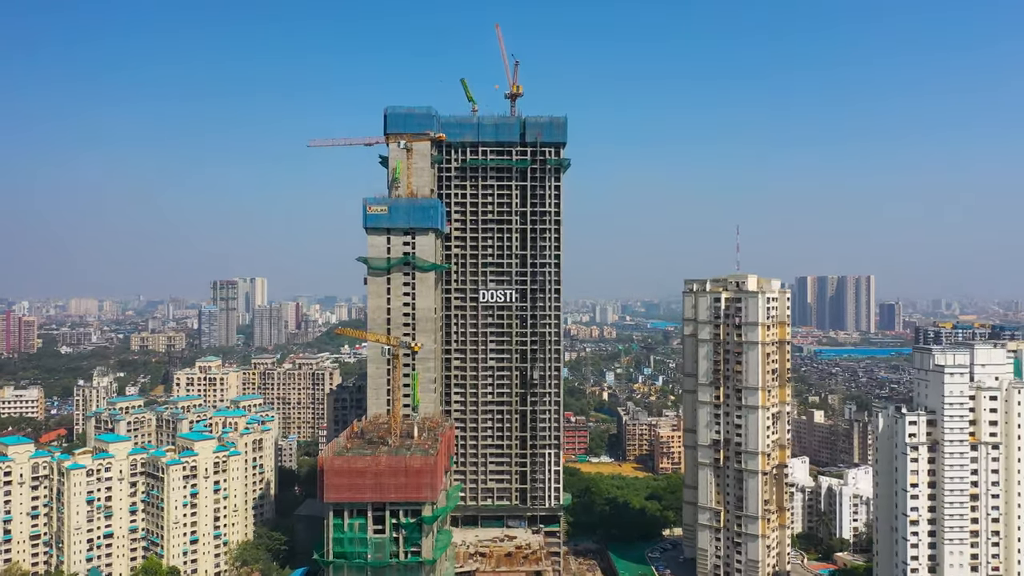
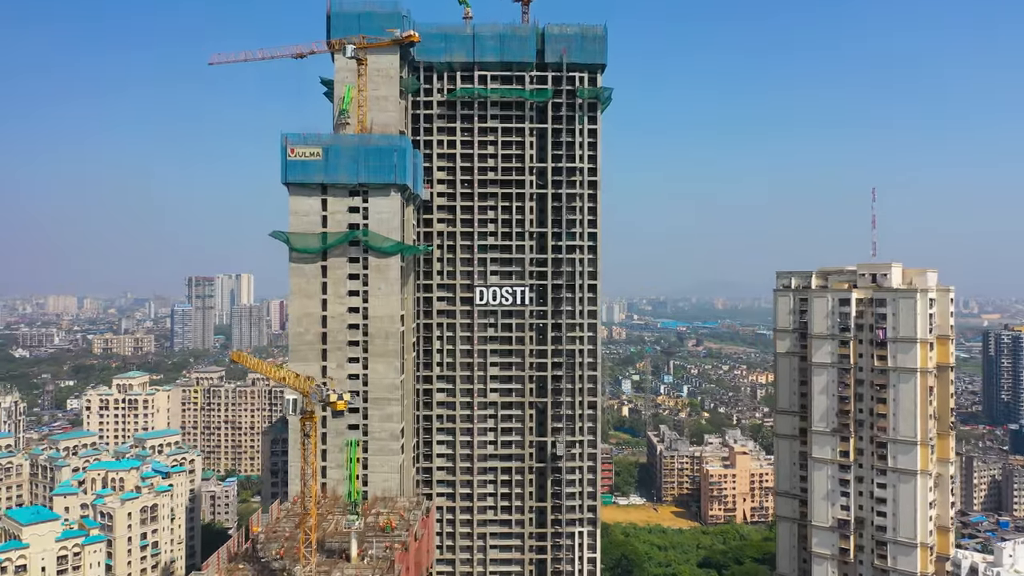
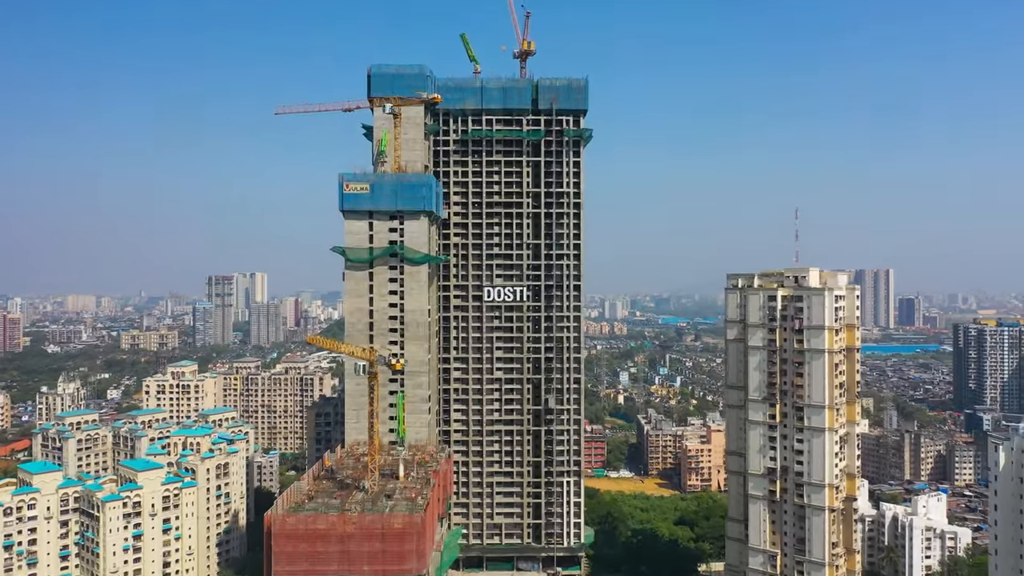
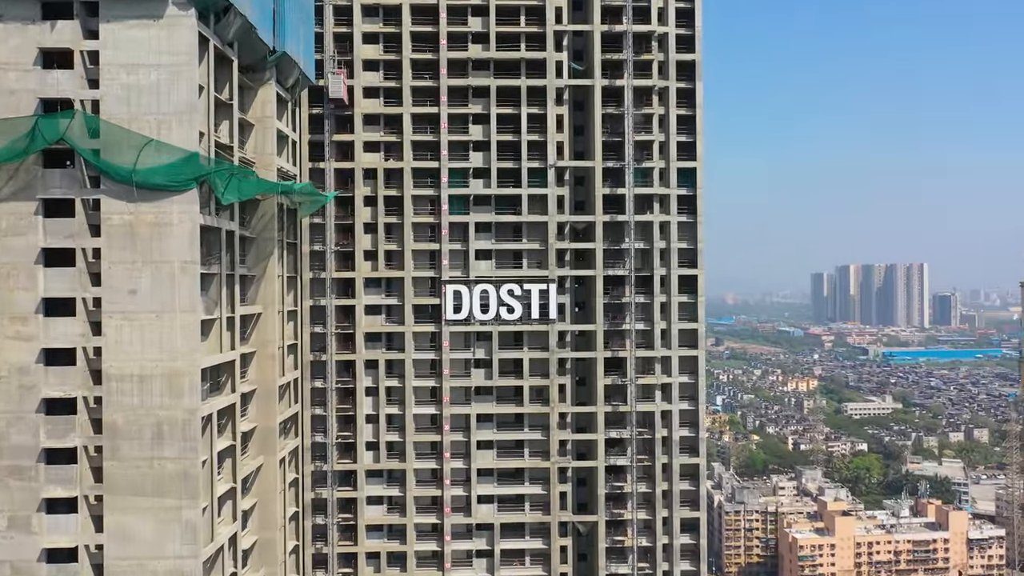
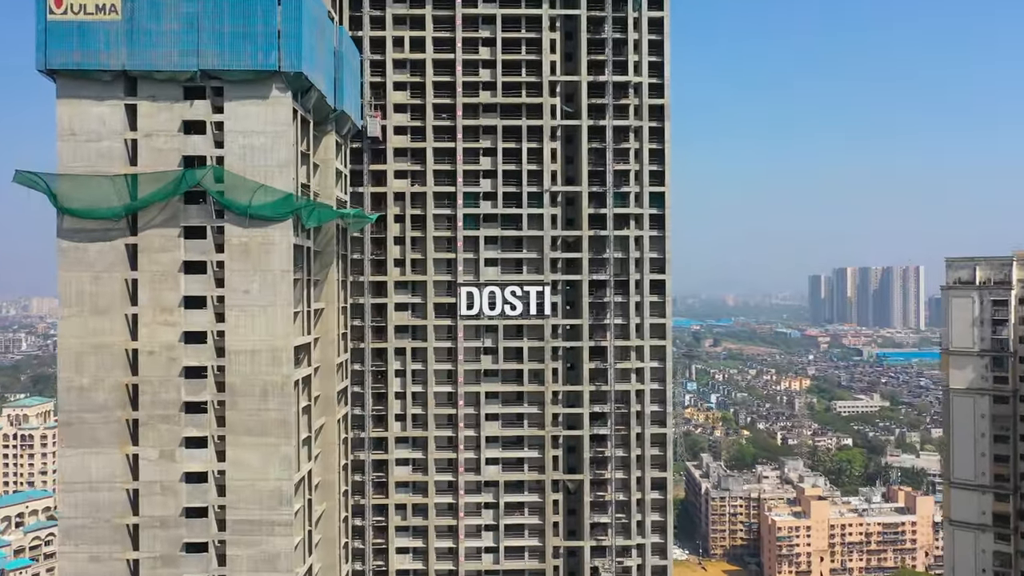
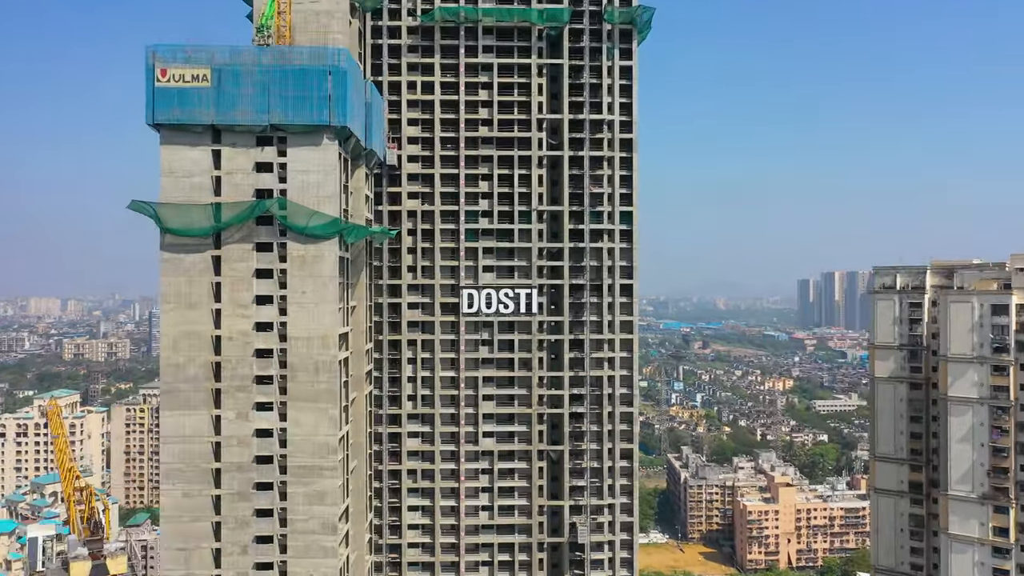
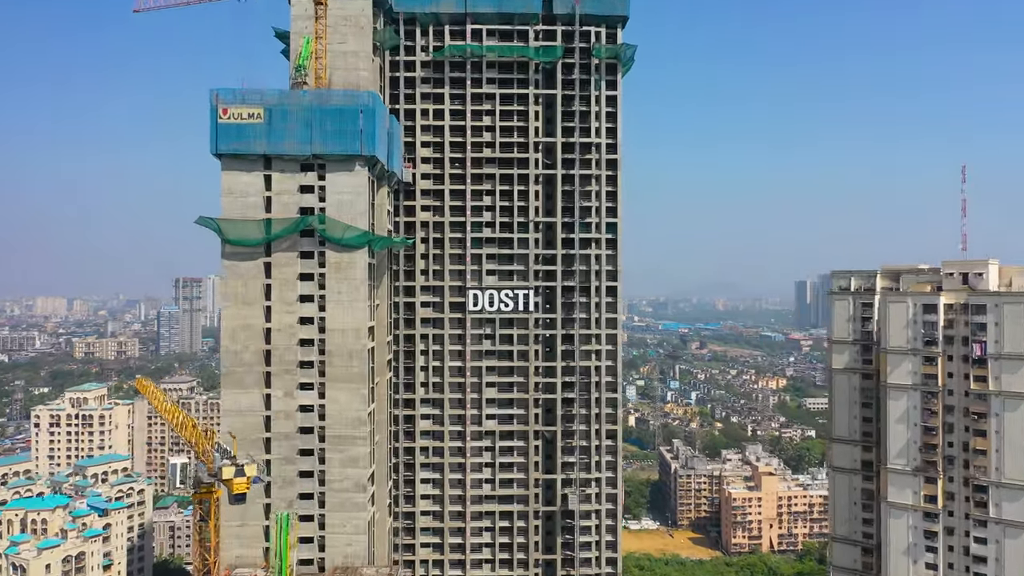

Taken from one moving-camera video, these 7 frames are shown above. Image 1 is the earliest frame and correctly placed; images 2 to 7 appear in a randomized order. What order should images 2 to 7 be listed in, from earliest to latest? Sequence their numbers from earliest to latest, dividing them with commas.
3, 2, 7, 6, 5, 4
